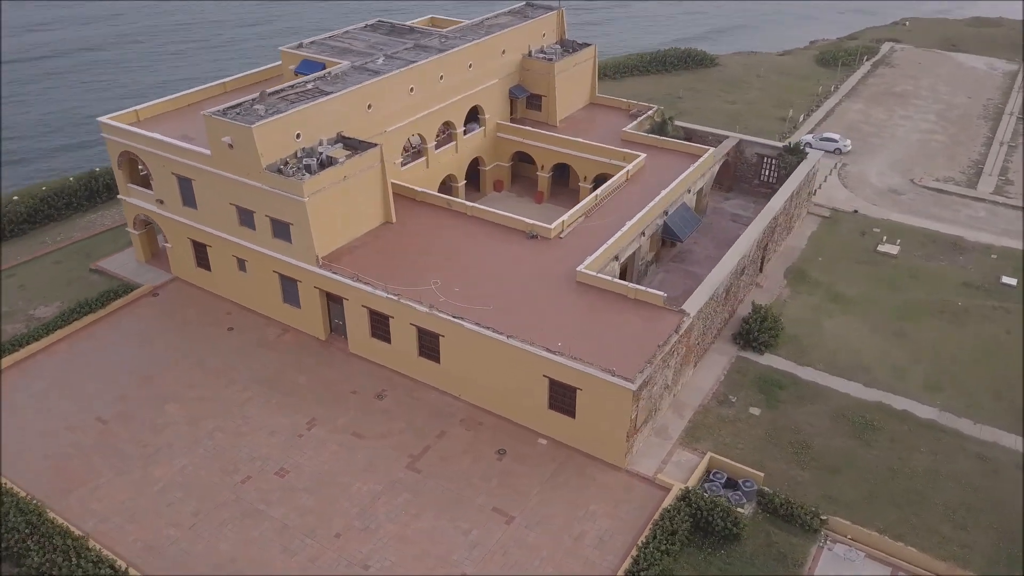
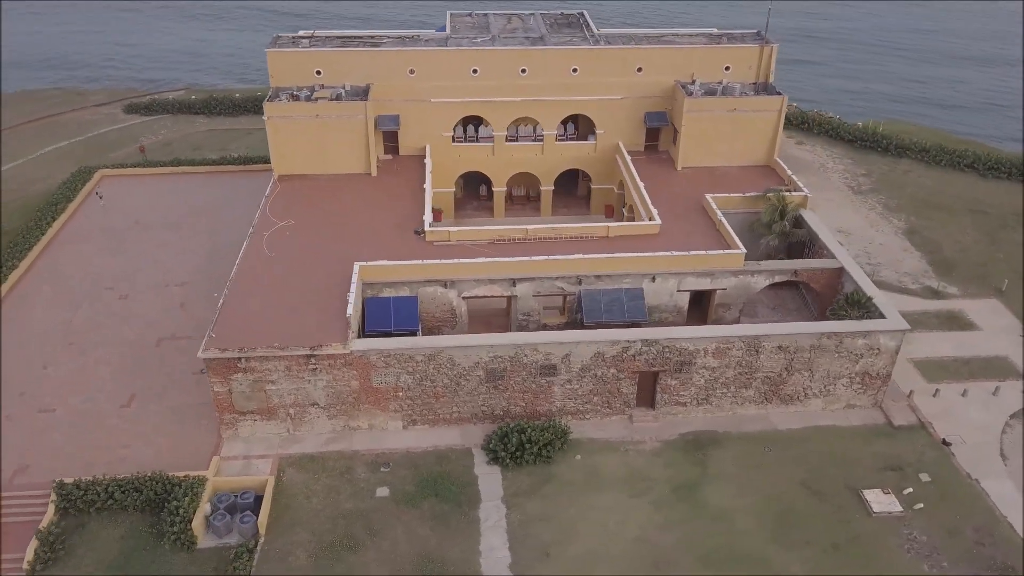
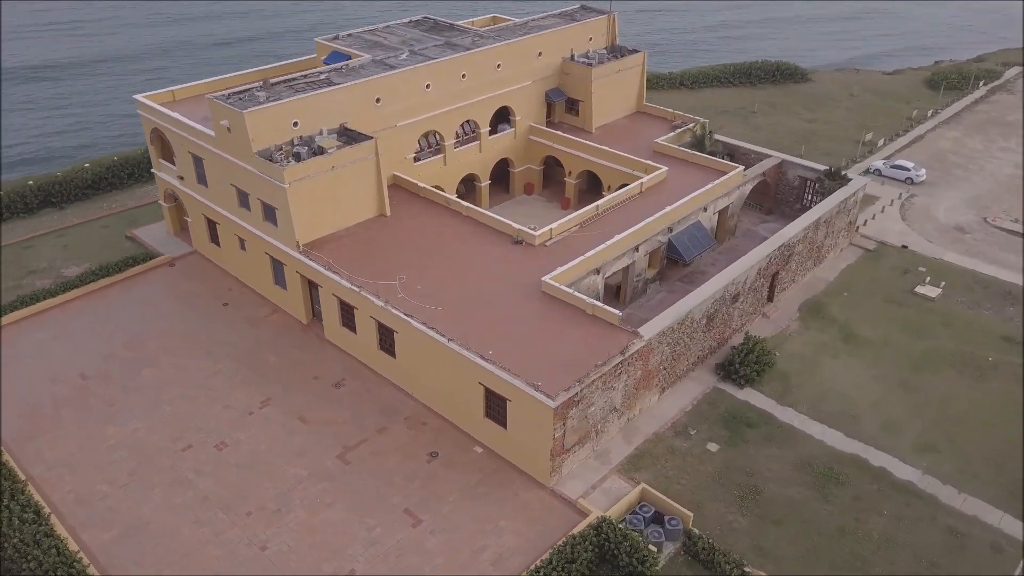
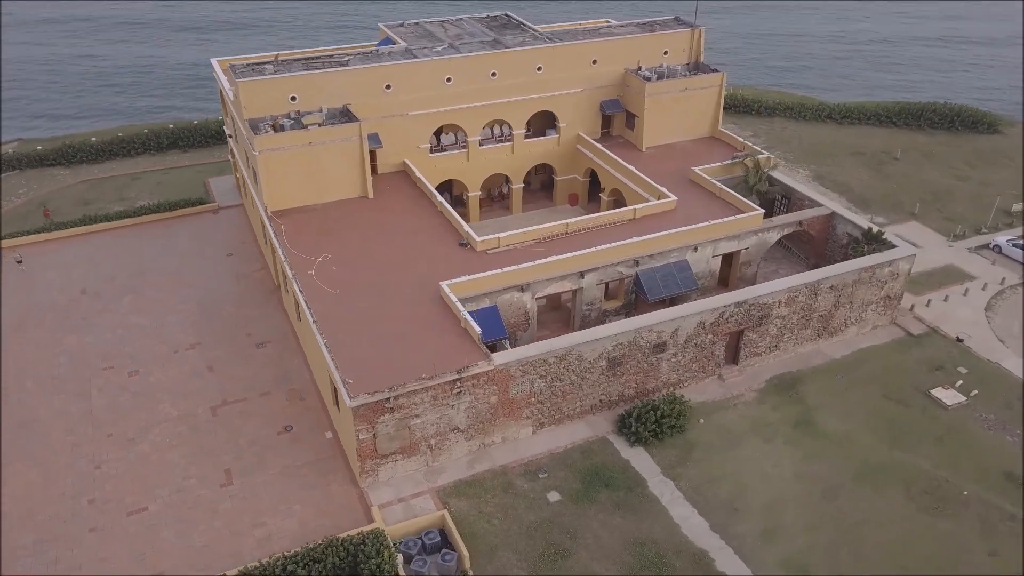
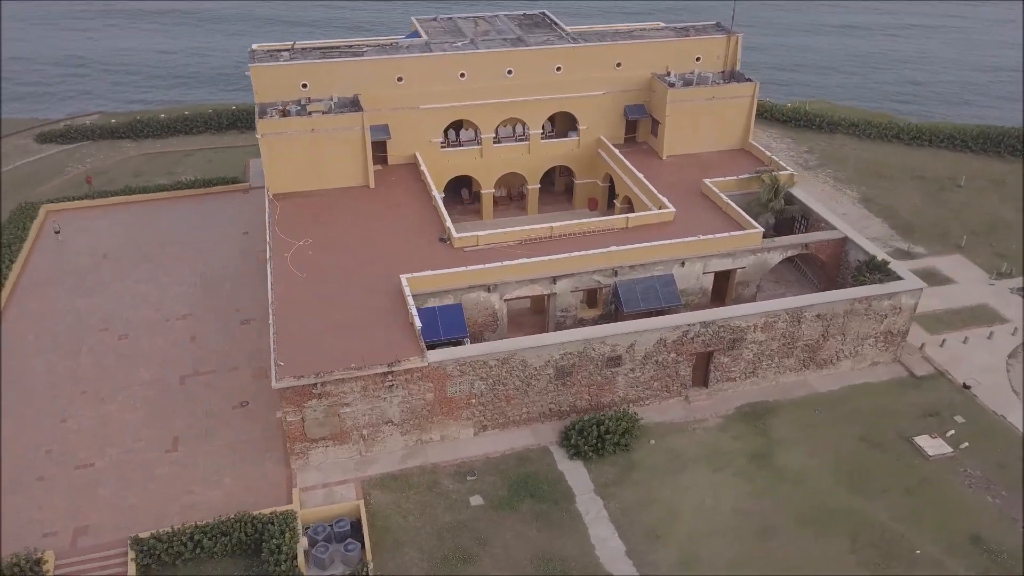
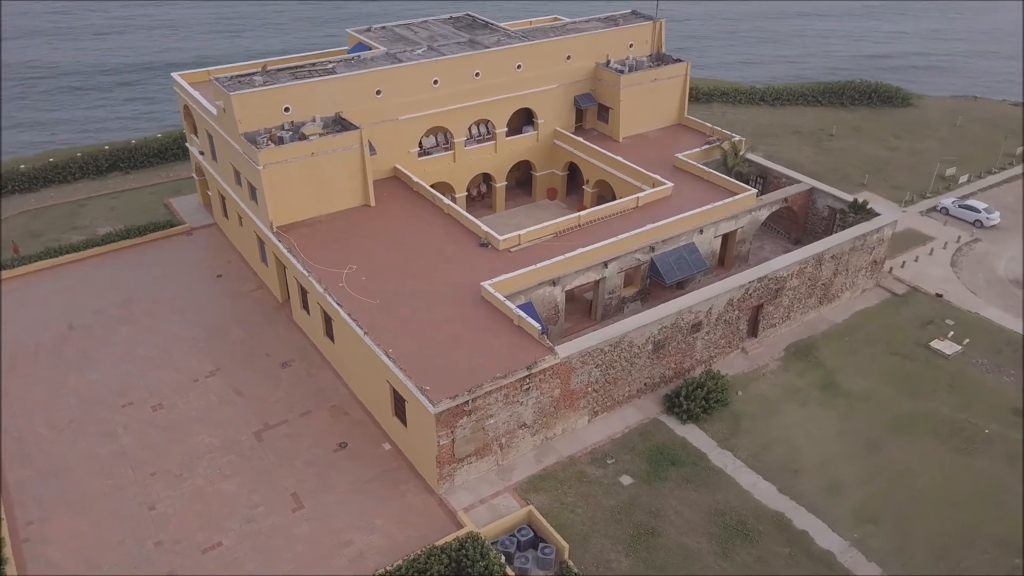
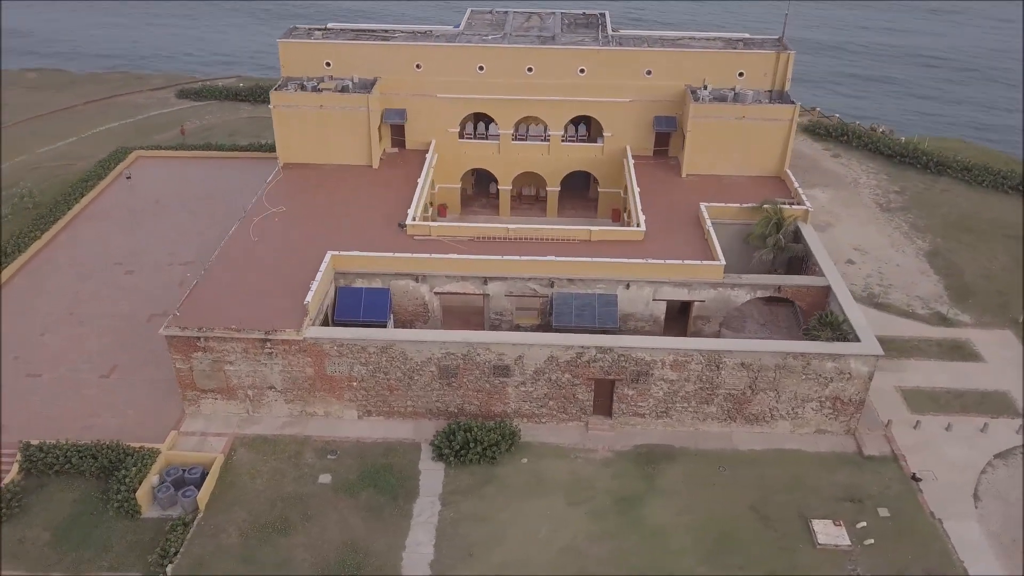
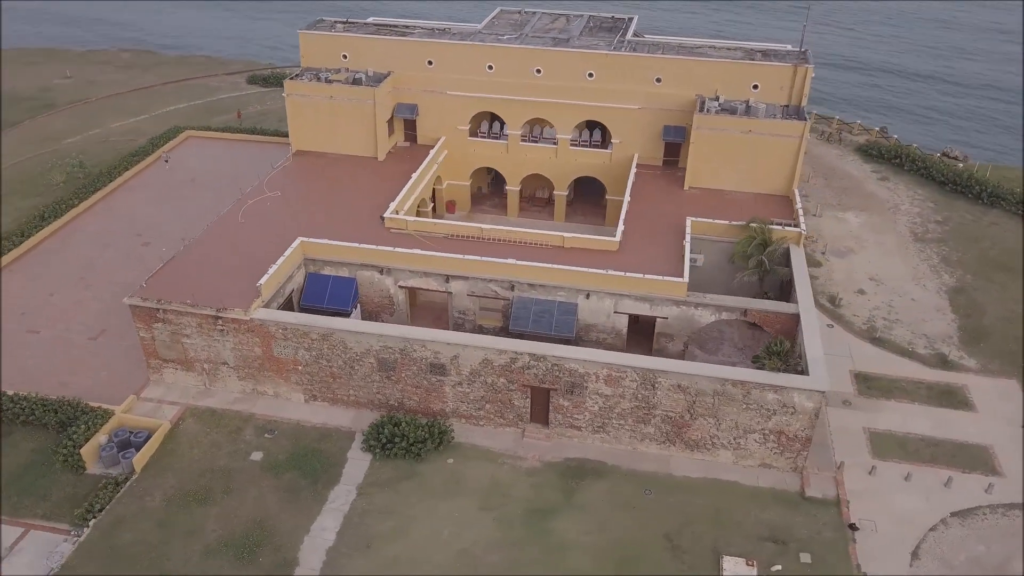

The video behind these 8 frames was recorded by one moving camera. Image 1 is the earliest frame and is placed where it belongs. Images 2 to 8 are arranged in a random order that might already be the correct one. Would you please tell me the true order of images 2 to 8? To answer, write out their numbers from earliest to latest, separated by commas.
3, 6, 4, 5, 2, 7, 8
